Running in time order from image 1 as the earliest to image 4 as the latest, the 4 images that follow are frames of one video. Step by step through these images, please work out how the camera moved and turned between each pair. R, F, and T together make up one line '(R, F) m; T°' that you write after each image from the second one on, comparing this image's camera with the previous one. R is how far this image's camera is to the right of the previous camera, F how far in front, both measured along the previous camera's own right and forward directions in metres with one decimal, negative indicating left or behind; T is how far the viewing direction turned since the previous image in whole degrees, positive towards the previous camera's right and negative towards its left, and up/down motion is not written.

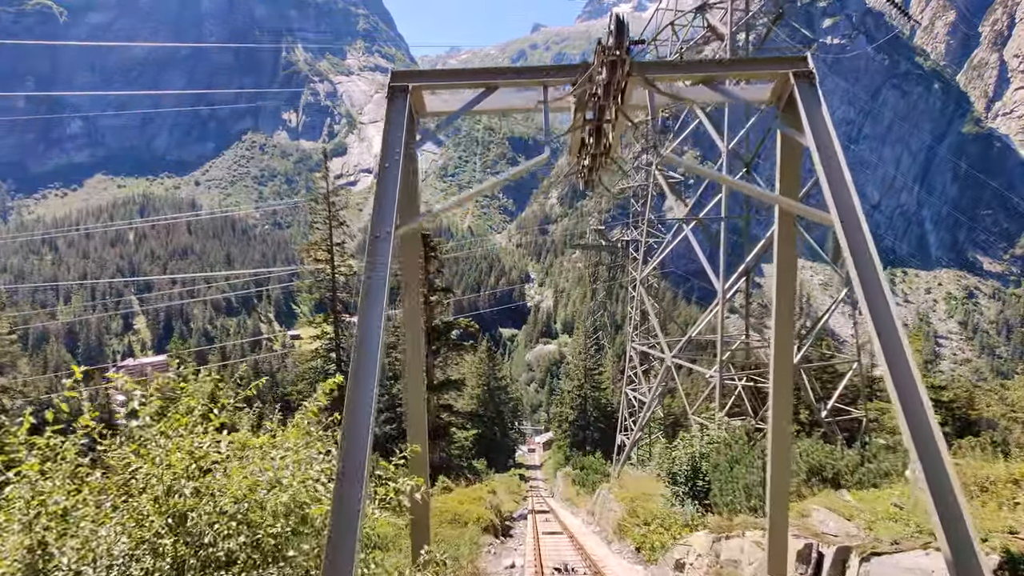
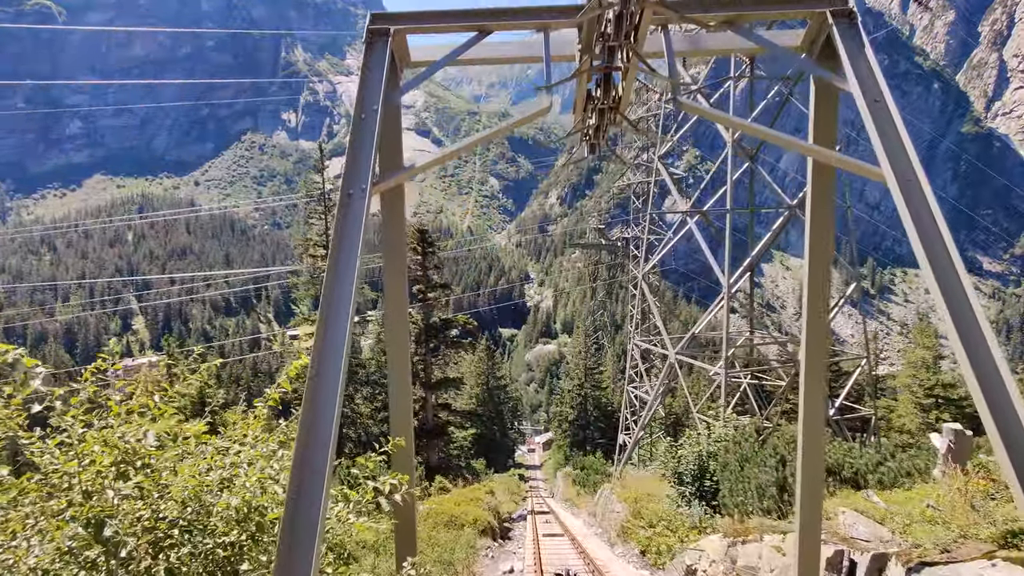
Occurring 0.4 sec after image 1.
(0.0, +0.3) m; 0°
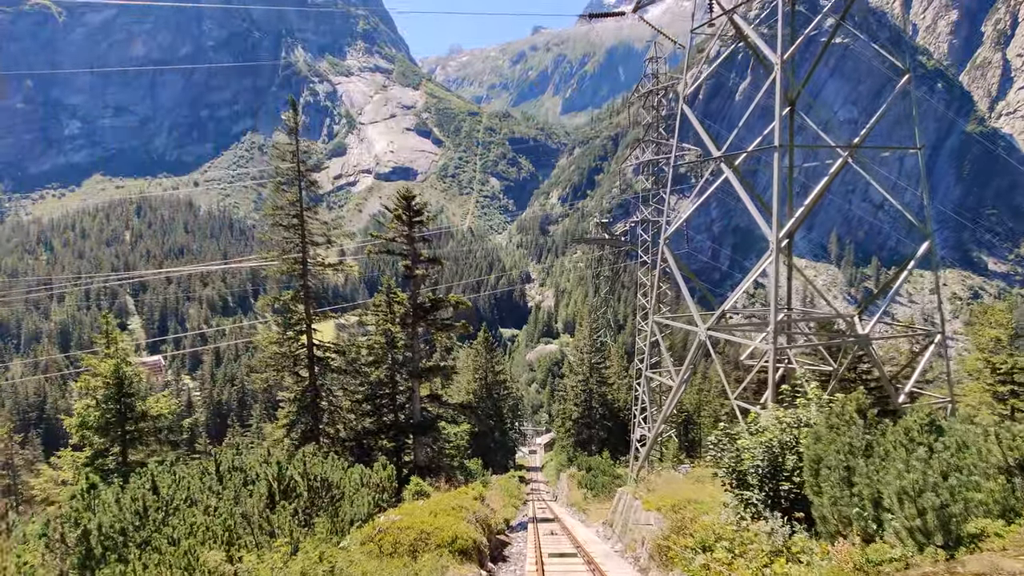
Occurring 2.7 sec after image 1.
(+0.1, +2.0) m; 0°
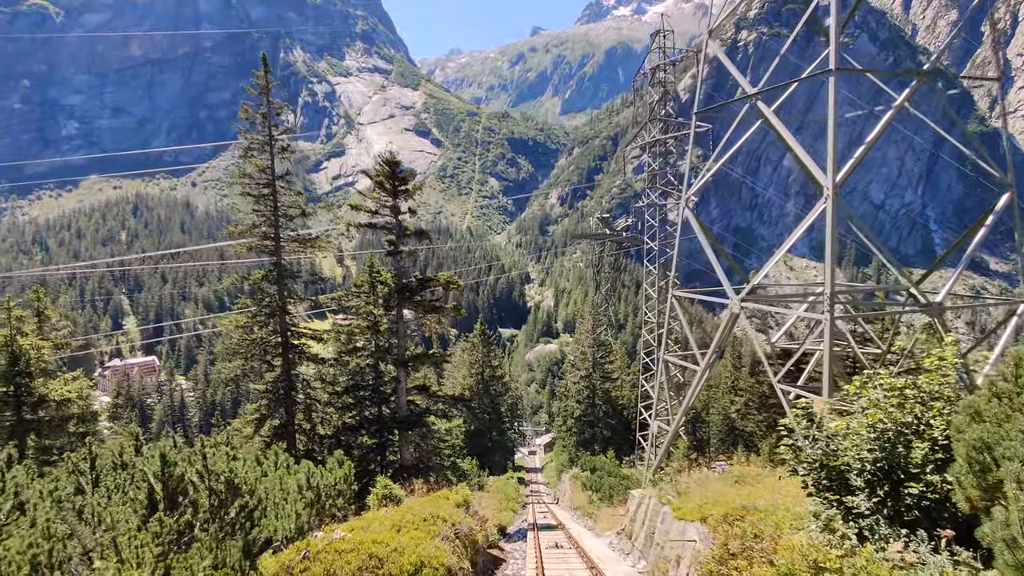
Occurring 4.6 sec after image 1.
(0.0, +1.5) m; 0°
